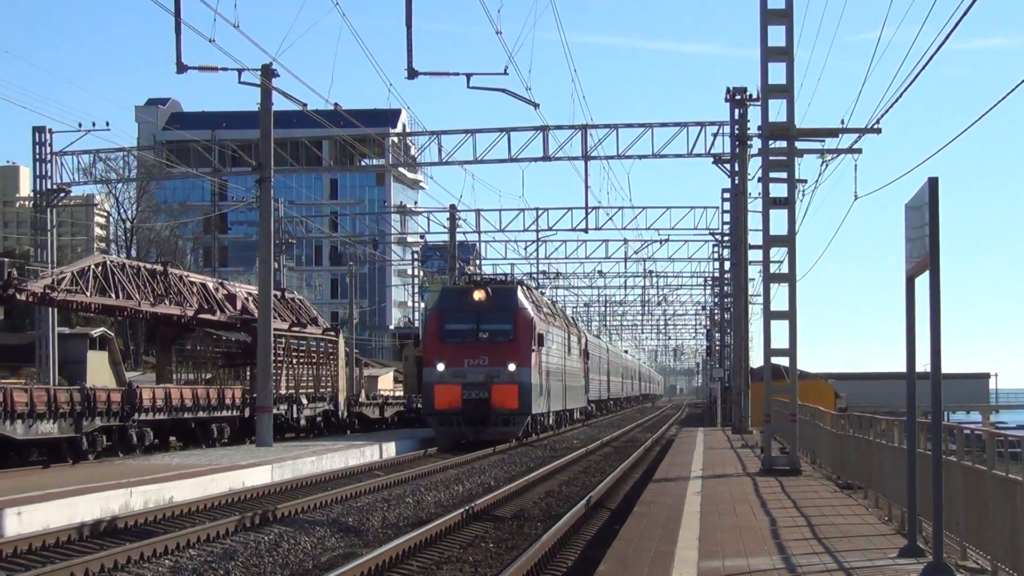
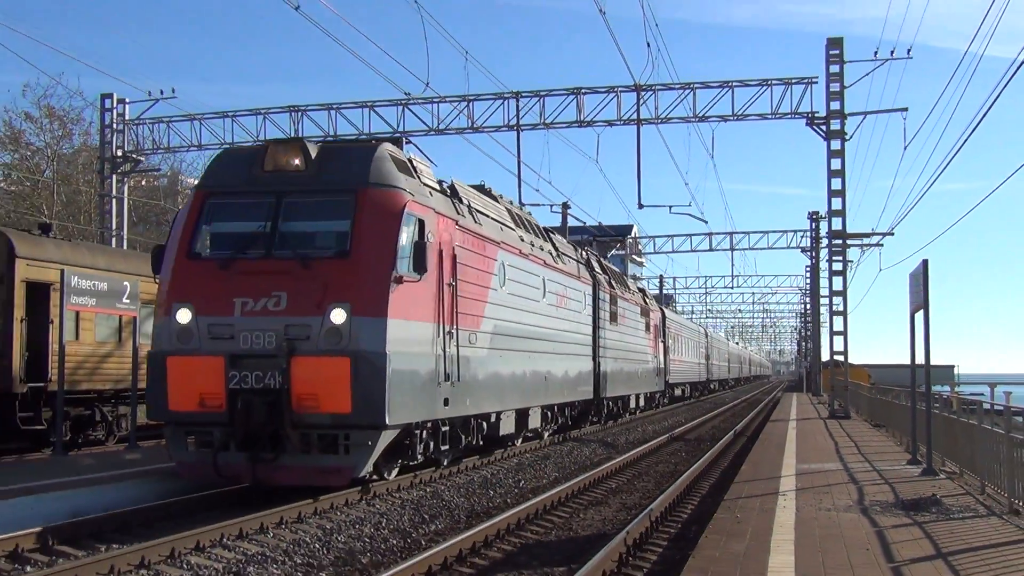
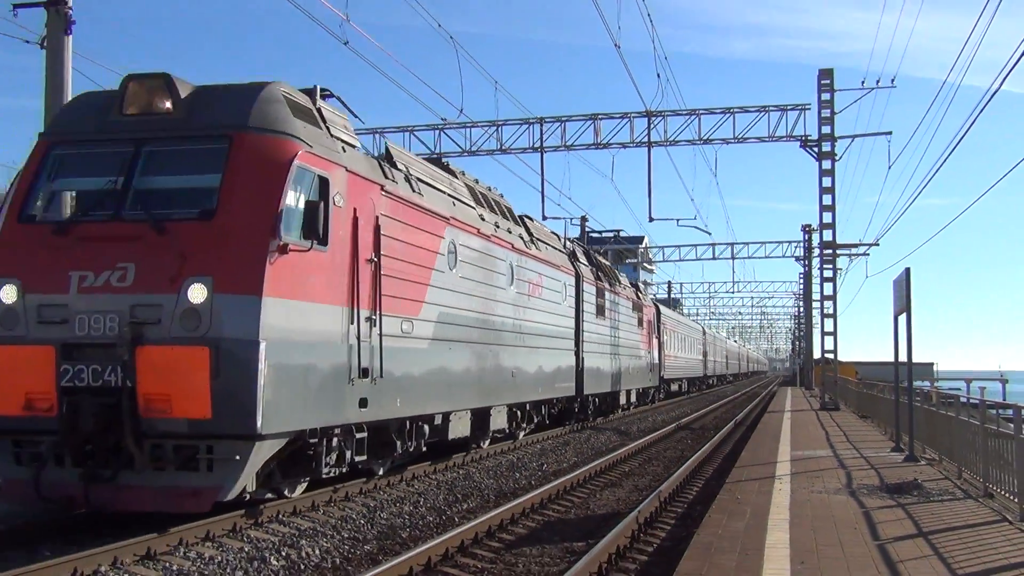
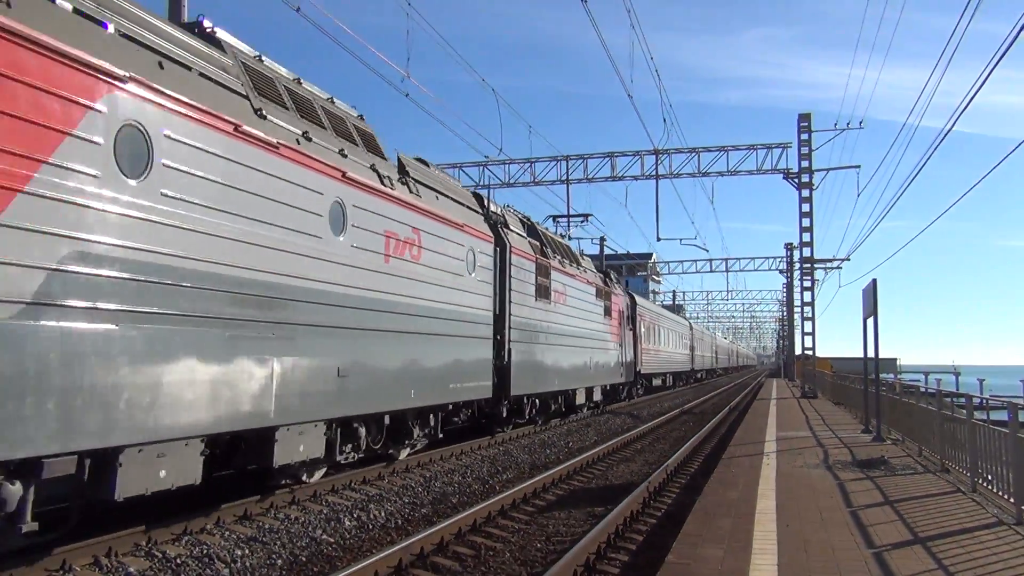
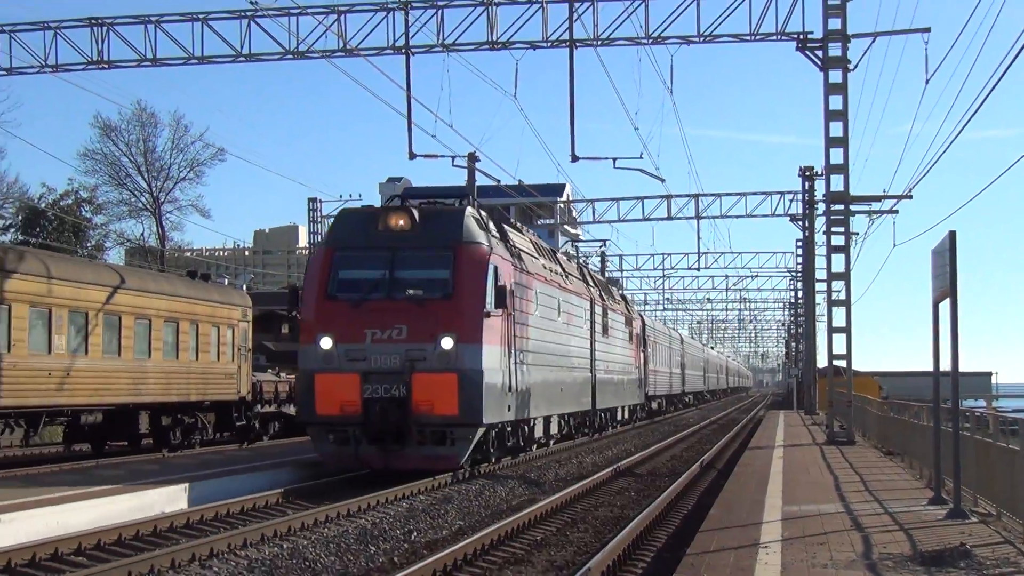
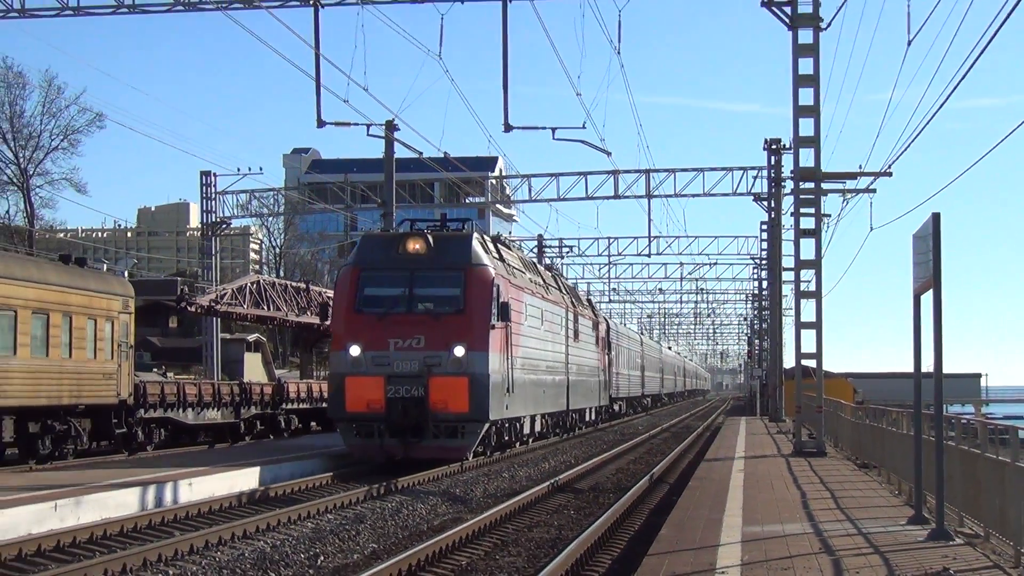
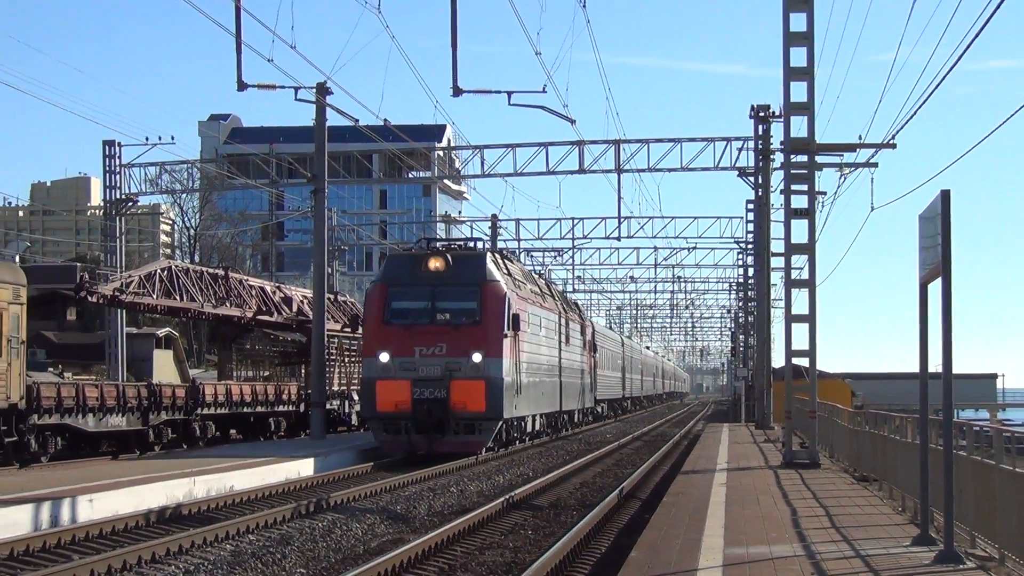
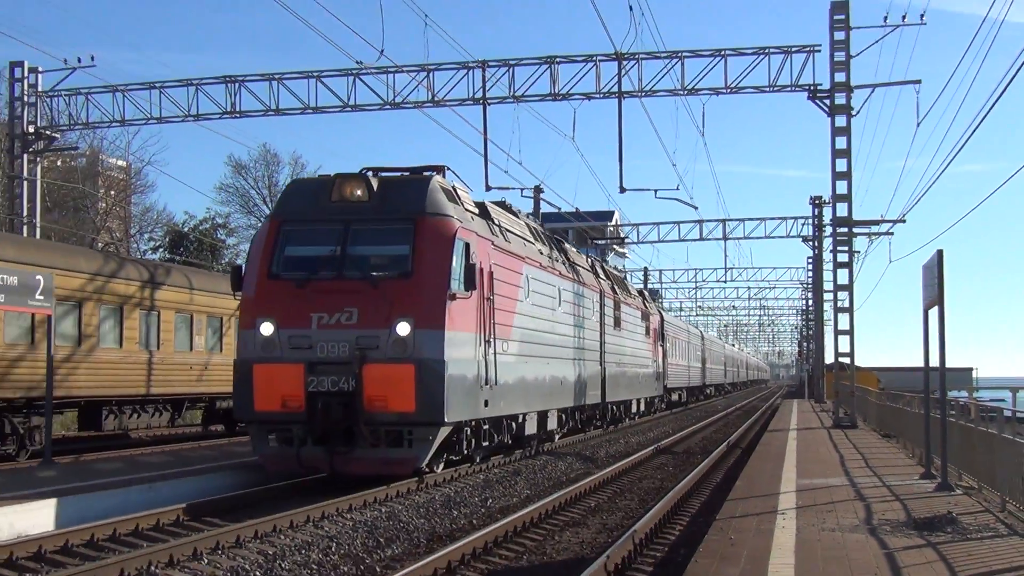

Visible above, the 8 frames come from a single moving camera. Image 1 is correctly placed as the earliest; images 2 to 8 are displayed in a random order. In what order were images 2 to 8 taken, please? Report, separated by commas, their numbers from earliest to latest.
7, 6, 5, 8, 2, 3, 4
